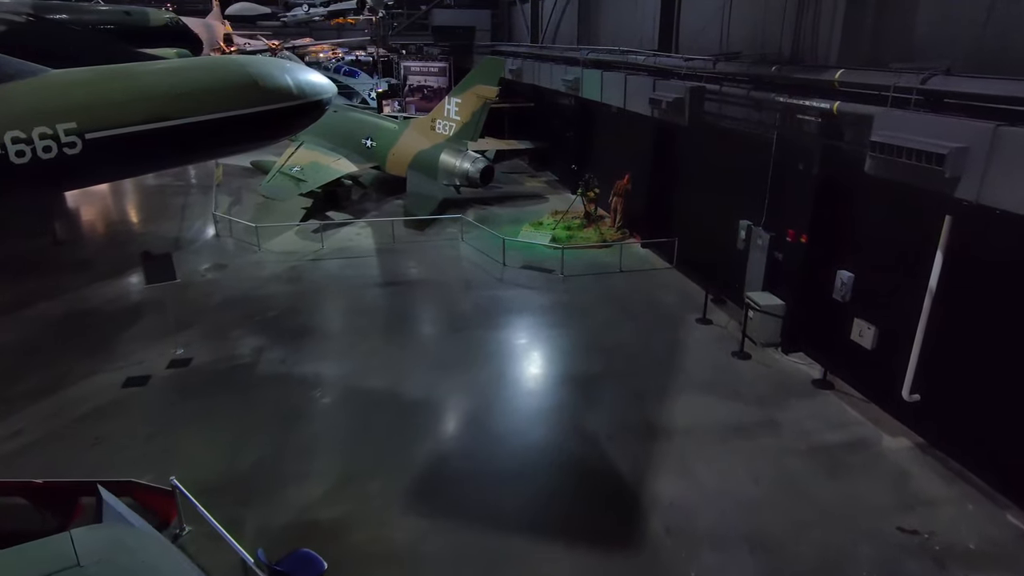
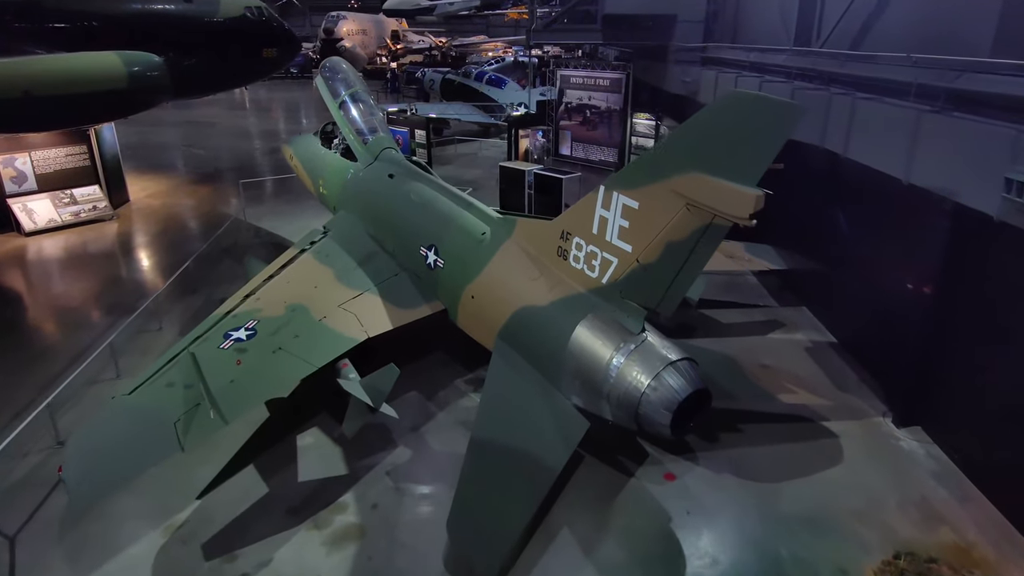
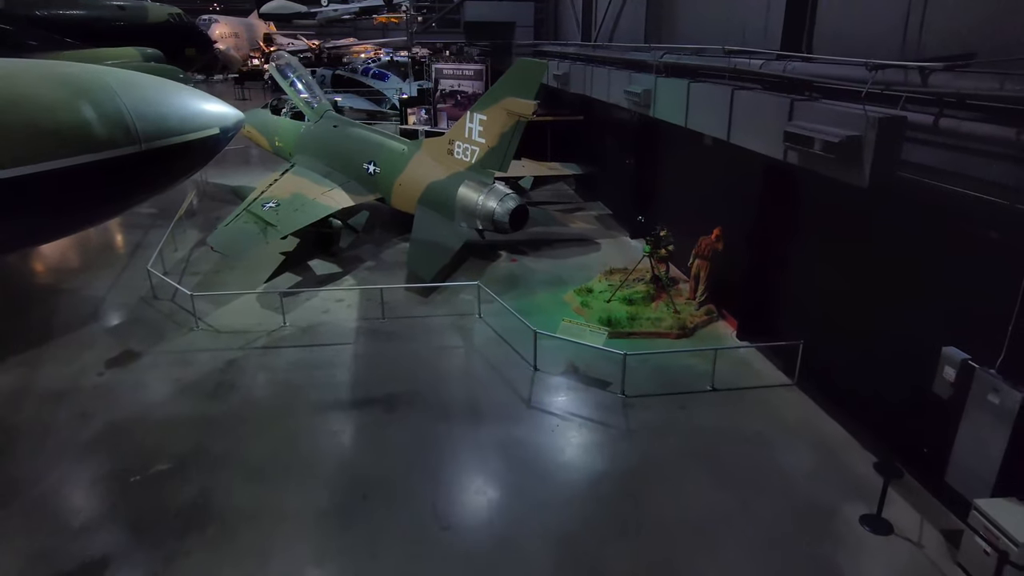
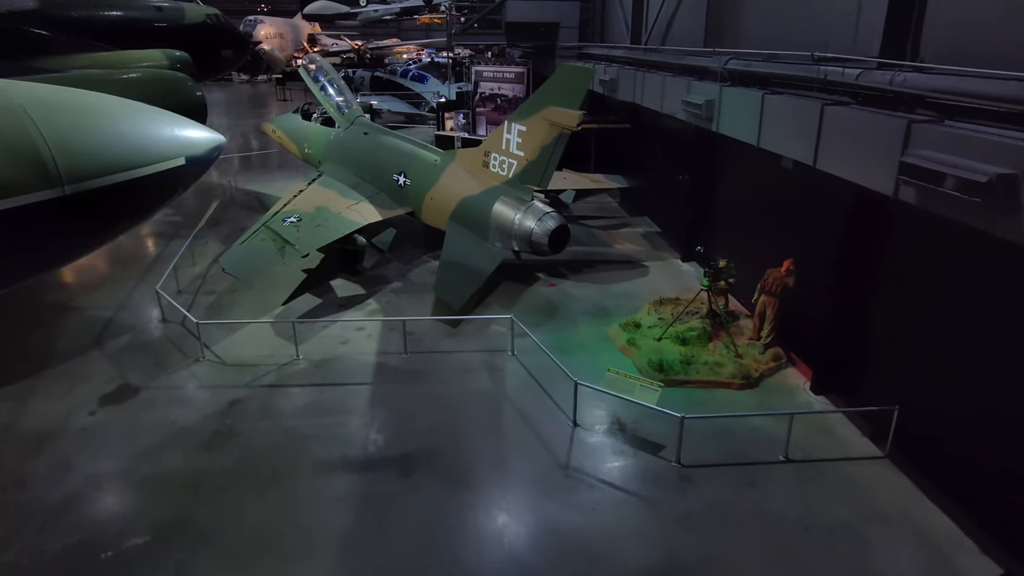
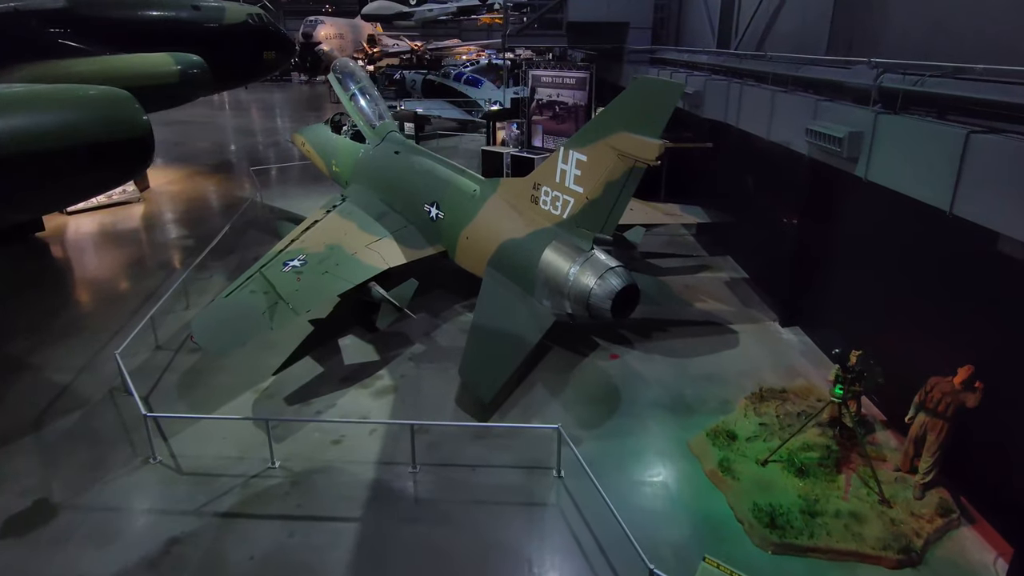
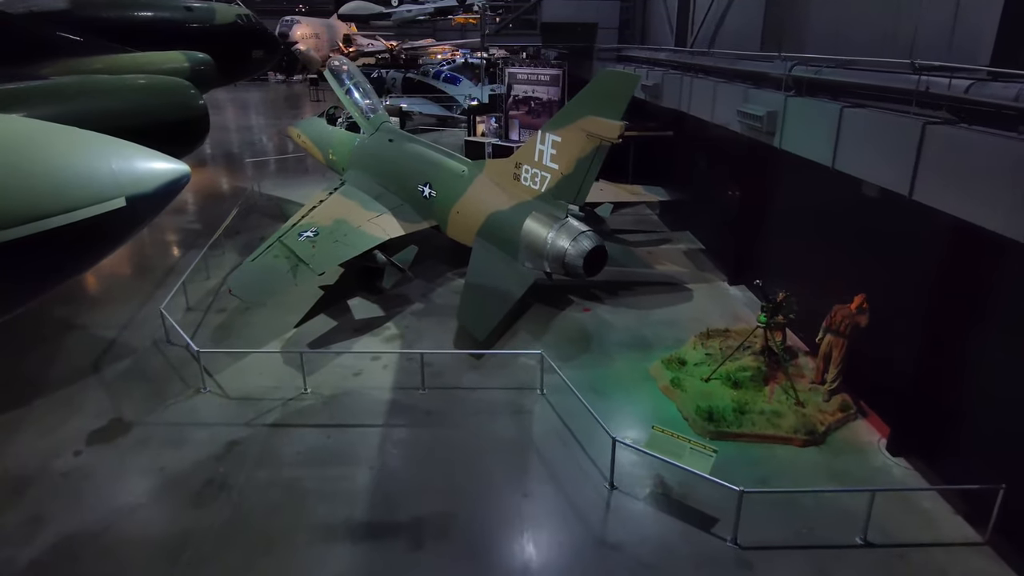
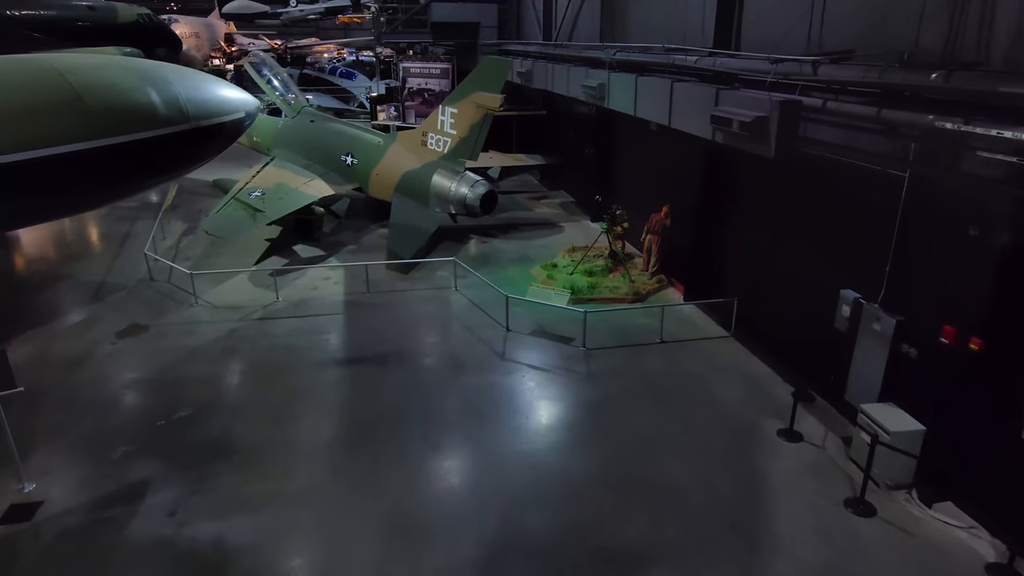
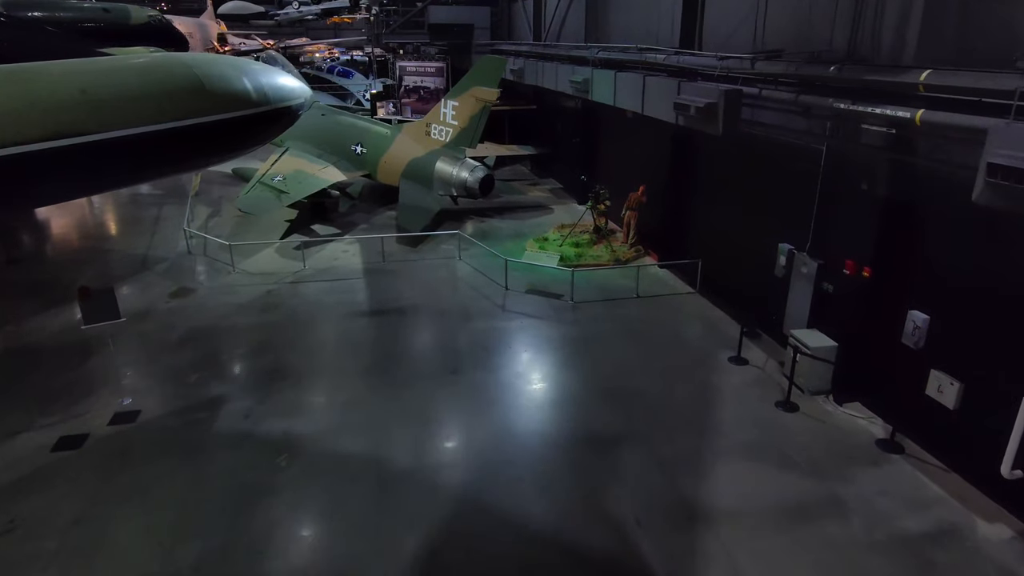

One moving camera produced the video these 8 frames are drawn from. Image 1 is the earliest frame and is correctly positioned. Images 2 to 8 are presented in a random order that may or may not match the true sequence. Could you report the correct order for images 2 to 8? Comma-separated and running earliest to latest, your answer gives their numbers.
8, 7, 3, 4, 6, 5, 2
